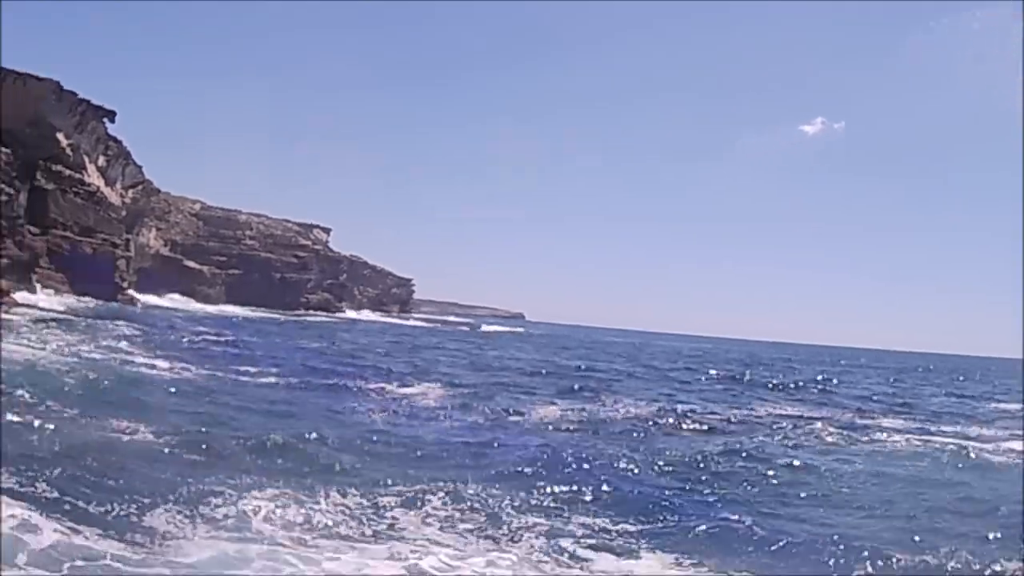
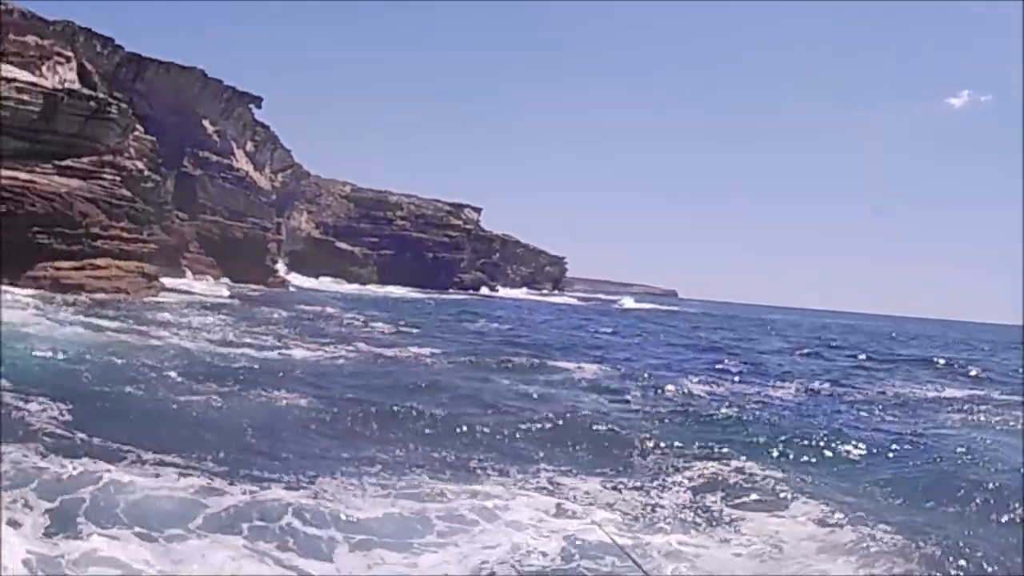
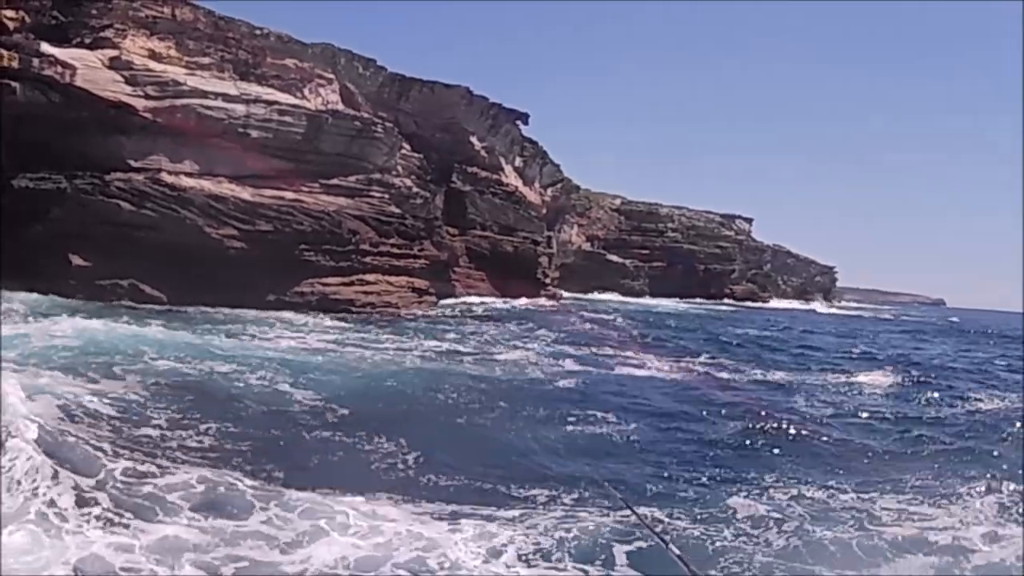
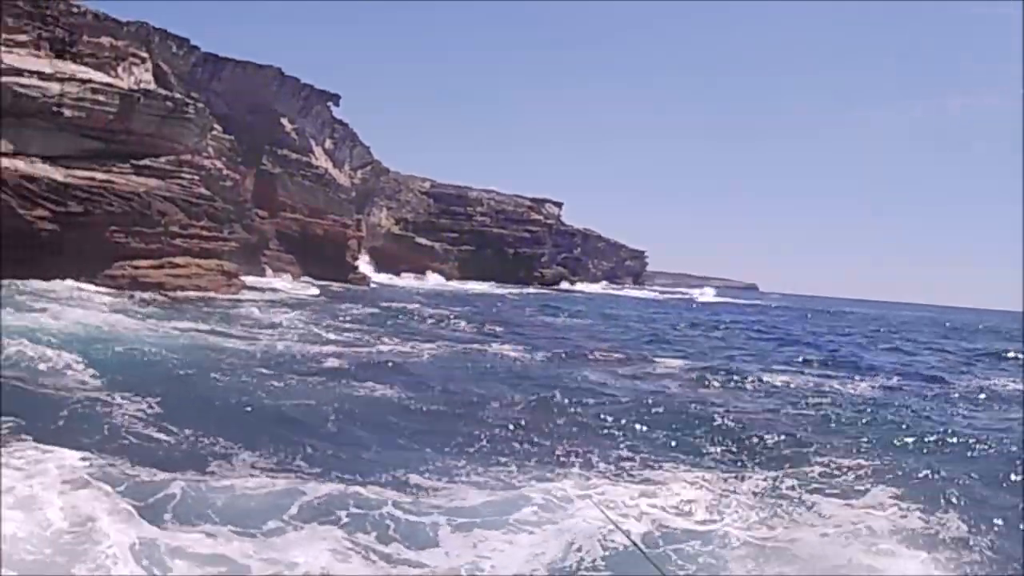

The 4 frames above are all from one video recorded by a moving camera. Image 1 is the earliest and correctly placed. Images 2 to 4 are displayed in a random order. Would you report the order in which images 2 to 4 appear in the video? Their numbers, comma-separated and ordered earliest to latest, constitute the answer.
2, 4, 3
